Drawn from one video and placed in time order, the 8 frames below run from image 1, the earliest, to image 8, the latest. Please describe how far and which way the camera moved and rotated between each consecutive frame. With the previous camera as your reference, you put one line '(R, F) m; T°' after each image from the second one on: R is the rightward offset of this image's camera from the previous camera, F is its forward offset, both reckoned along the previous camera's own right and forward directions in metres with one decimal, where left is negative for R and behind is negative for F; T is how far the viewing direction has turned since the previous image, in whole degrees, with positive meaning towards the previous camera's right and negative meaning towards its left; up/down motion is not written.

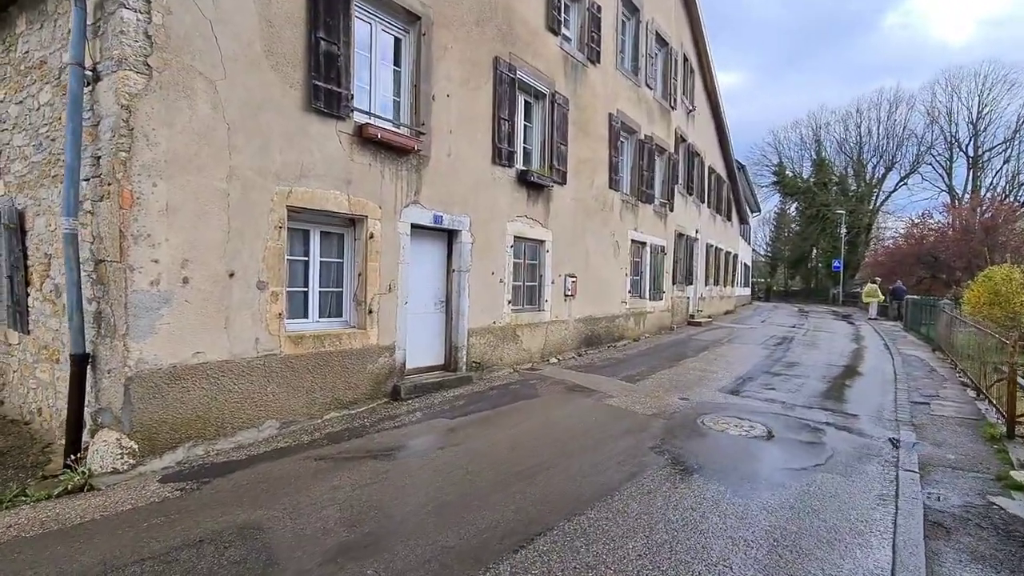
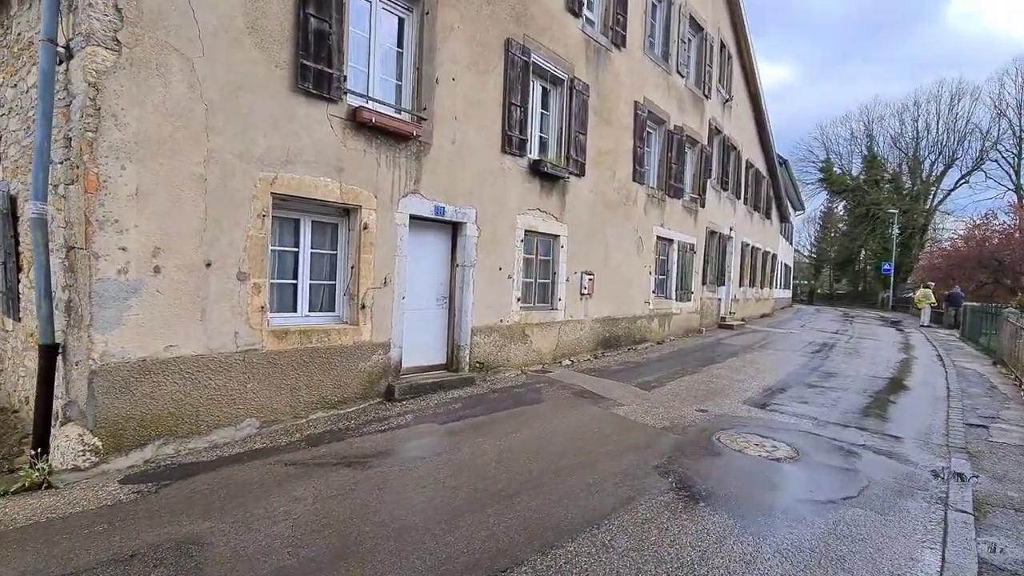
(+0.4, +0.5) m; -4°
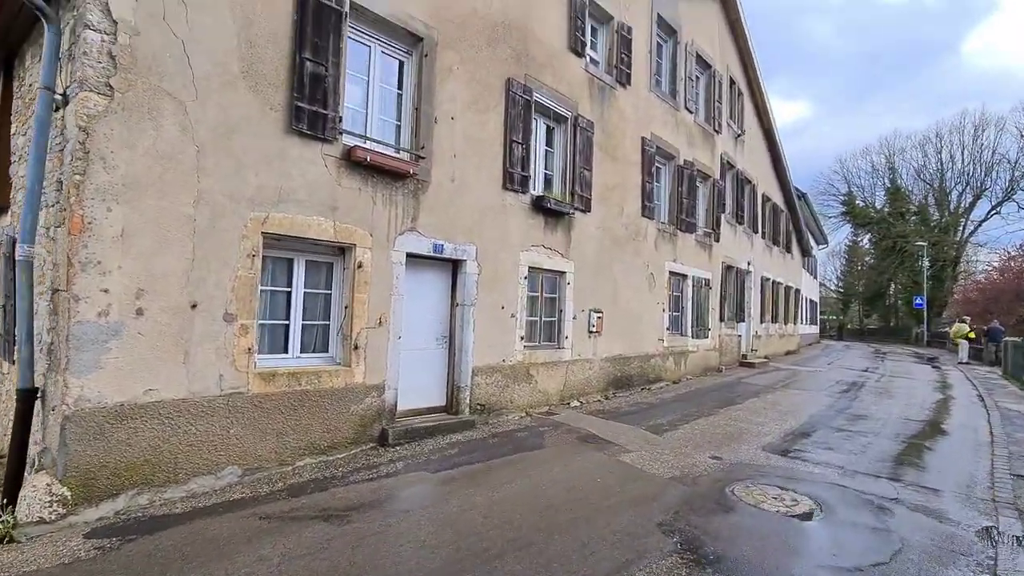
(+0.3, +0.2) m; -2°
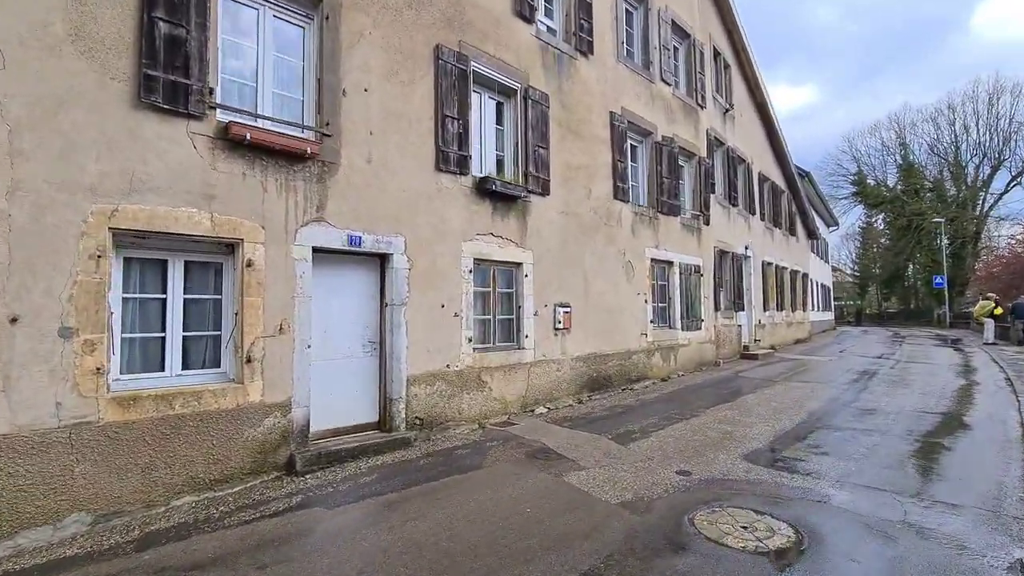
(+1.0, +1.0) m; -1°
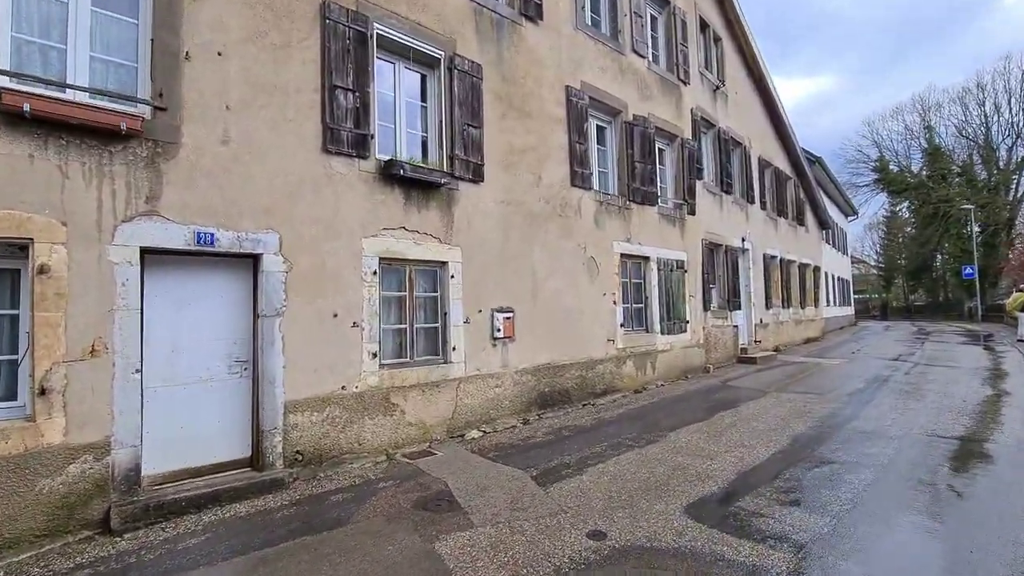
(+1.3, +1.2) m; -2°
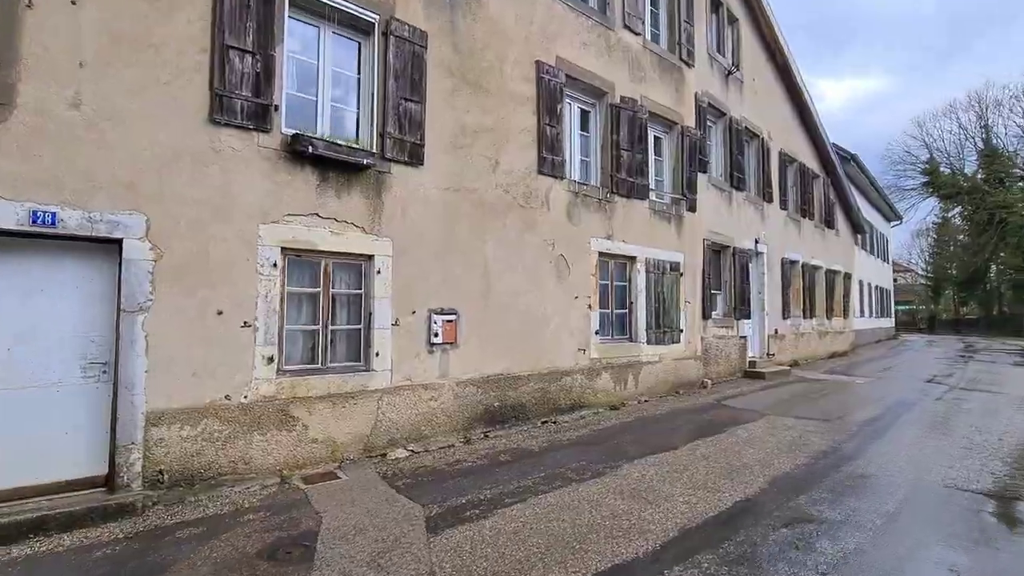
(+1.1, +1.0) m; -4°
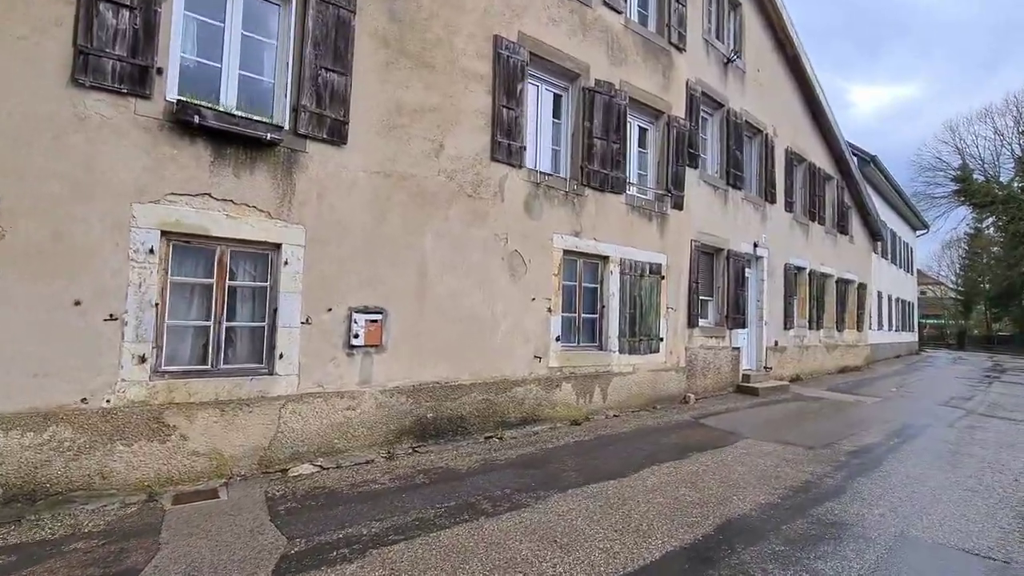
(+1.0, +0.8) m; -2°
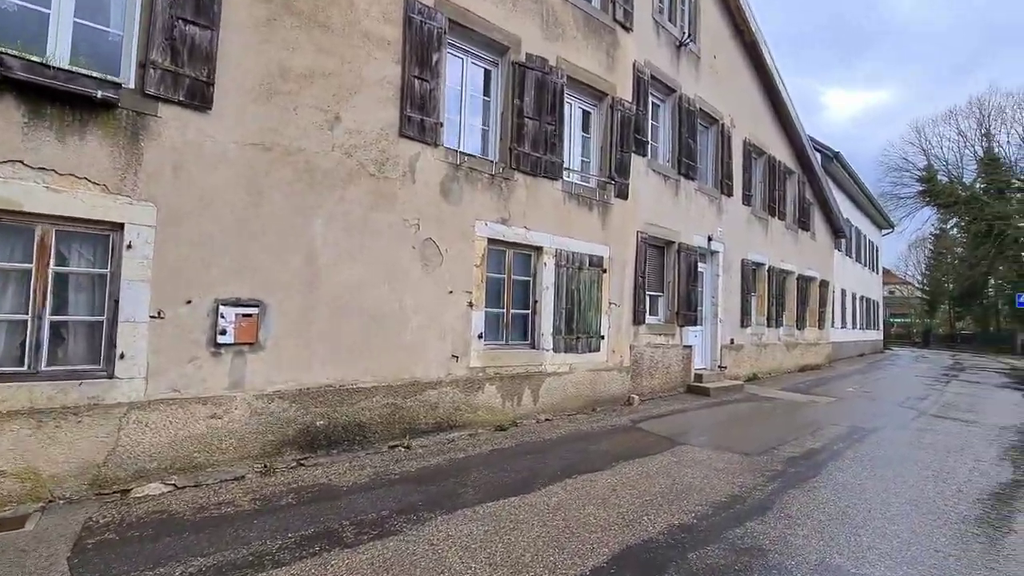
(+0.8, +0.6) m; +2°
